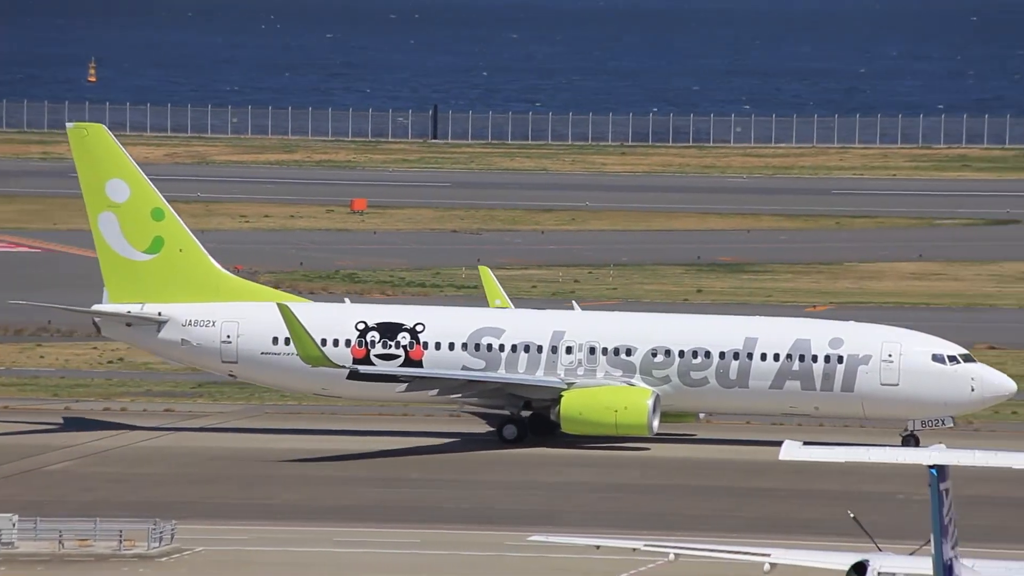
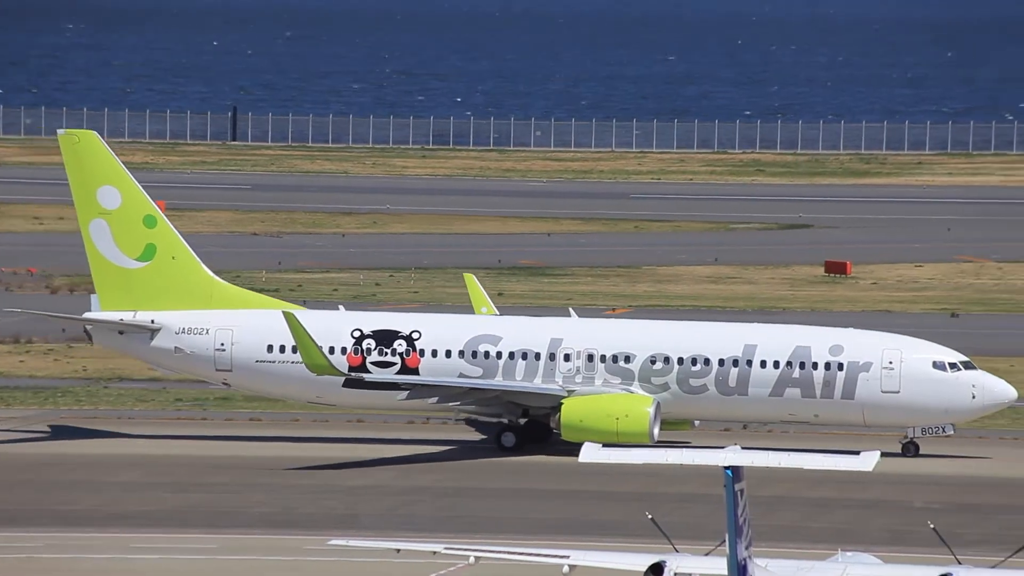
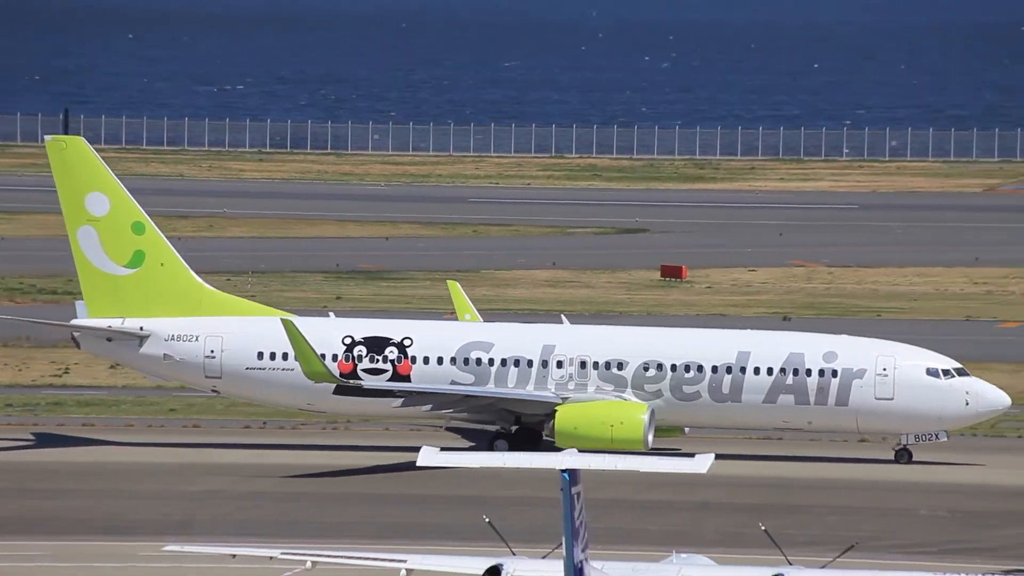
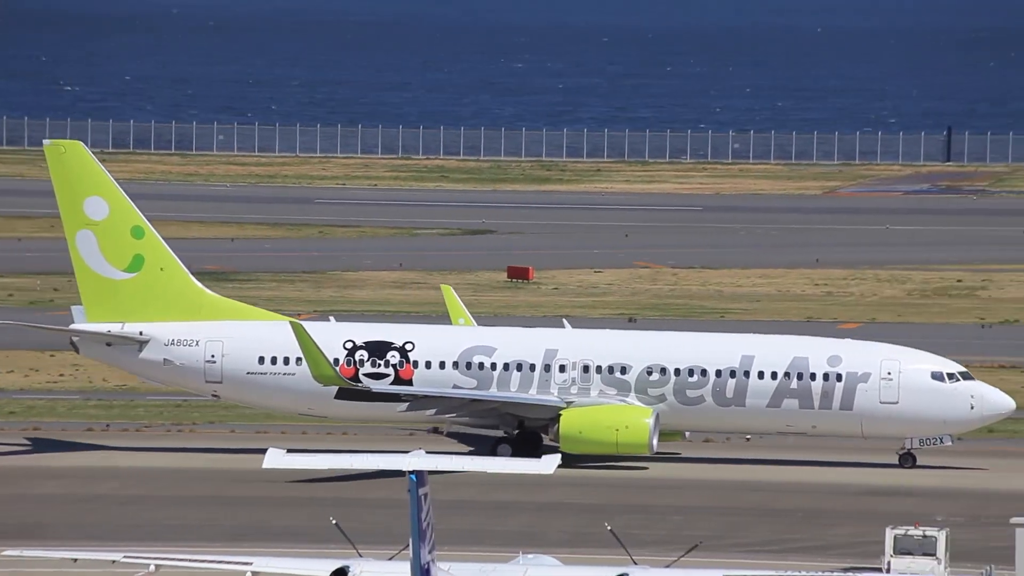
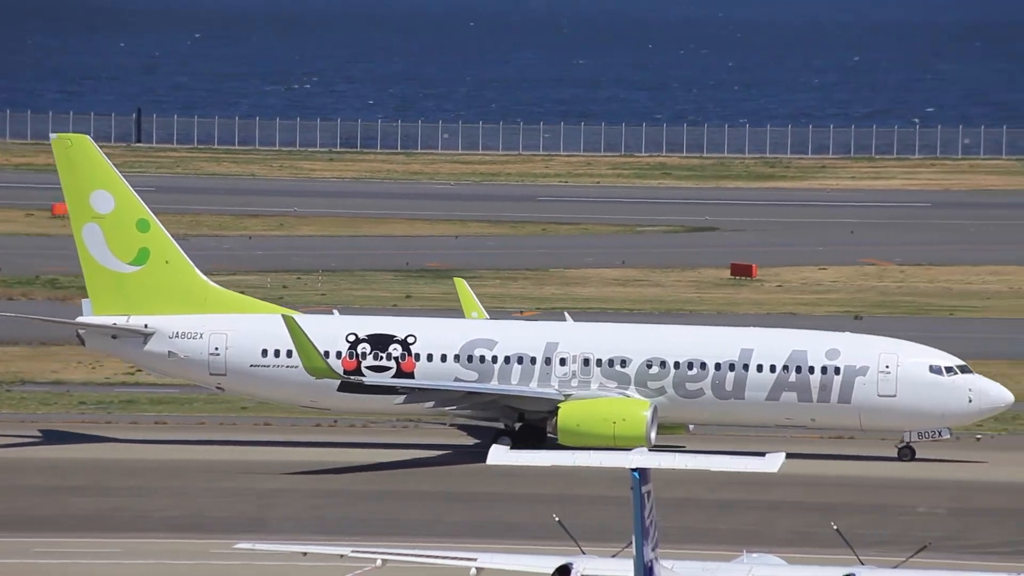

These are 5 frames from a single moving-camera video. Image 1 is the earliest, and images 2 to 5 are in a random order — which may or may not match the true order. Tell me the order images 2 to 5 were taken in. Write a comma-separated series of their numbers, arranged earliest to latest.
2, 5, 3, 4
